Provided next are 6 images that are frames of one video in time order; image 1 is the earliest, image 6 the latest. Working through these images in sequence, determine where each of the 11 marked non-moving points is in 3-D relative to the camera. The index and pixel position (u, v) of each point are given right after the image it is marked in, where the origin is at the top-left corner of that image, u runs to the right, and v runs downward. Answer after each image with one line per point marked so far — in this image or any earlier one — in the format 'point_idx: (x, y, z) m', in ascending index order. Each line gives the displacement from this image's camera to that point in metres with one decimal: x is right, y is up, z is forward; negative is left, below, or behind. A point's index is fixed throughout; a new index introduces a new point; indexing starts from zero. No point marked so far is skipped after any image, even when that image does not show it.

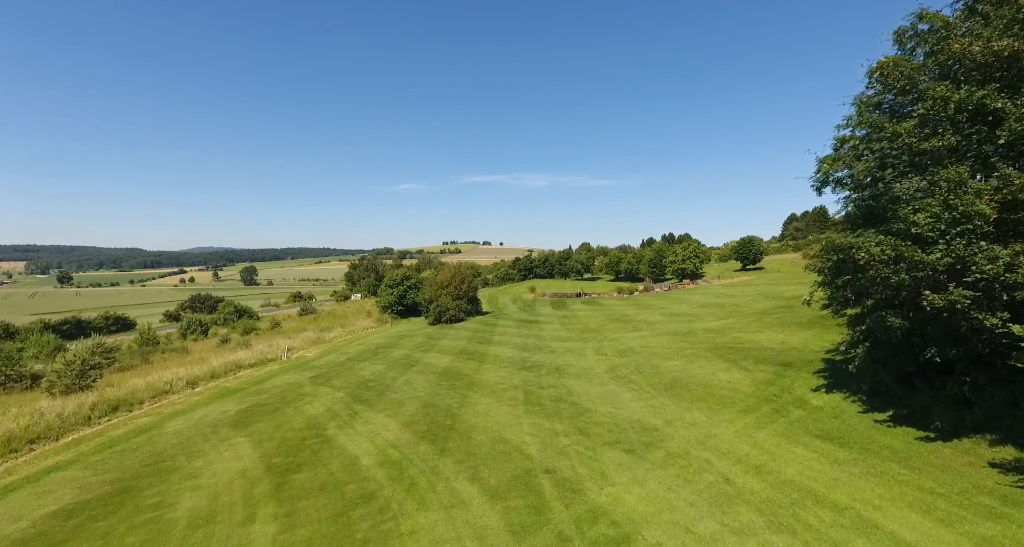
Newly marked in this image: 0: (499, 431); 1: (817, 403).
0: (-0.4, -5.3, +17.0) m
1: (+9.2, -3.9, +15.4) m
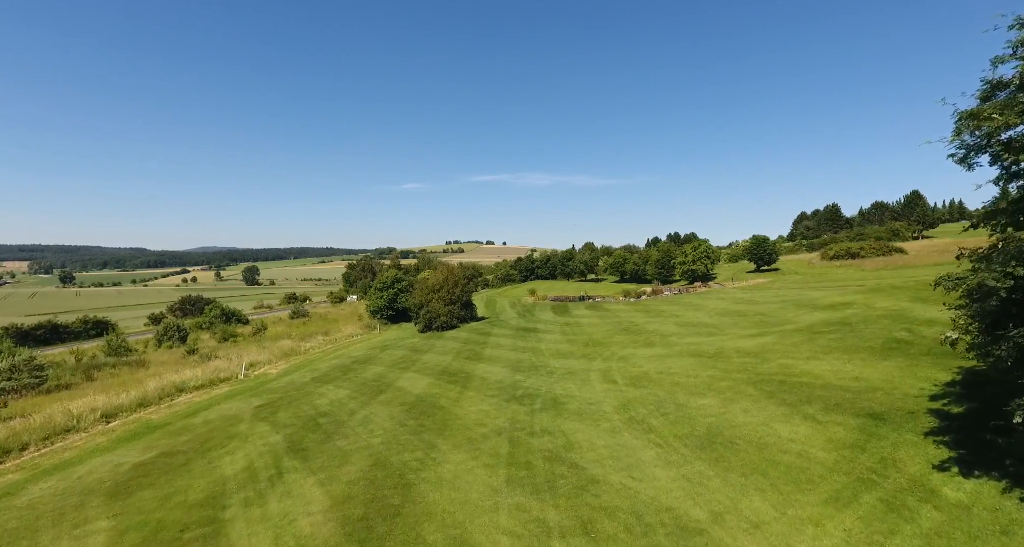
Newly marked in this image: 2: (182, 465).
0: (-1.1, -5.7, +11.5) m
1: (+8.5, -4.3, +9.9) m
2: (-11.1, -6.5, +17.3) m
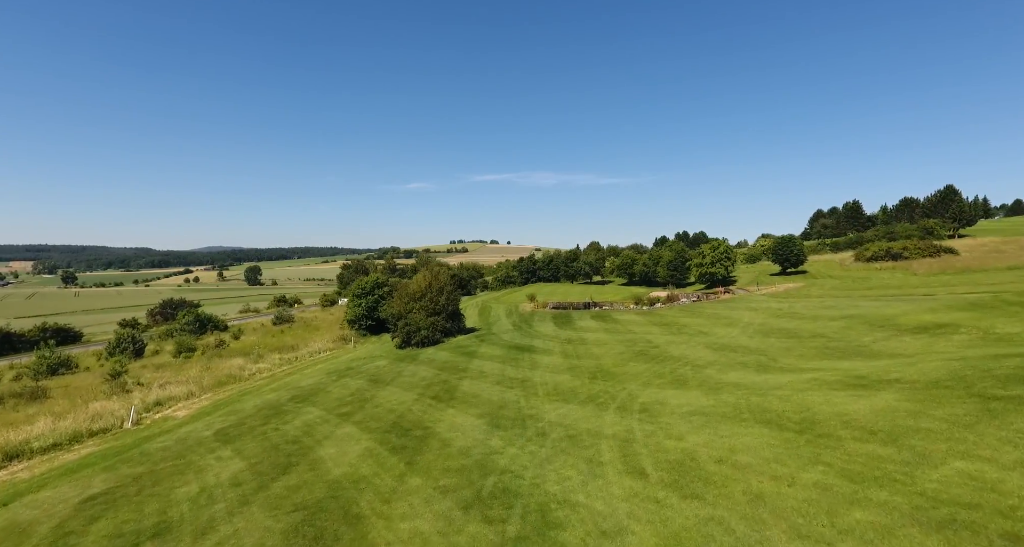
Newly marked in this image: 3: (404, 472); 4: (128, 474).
0: (-2.2, -6.3, +2.3) m
1: (+7.3, -4.9, +0.6) m
2: (-12.2, -7.1, +8.2) m
3: (-3.7, -6.7, +17.2) m
4: (-14.2, -7.4, +18.9) m
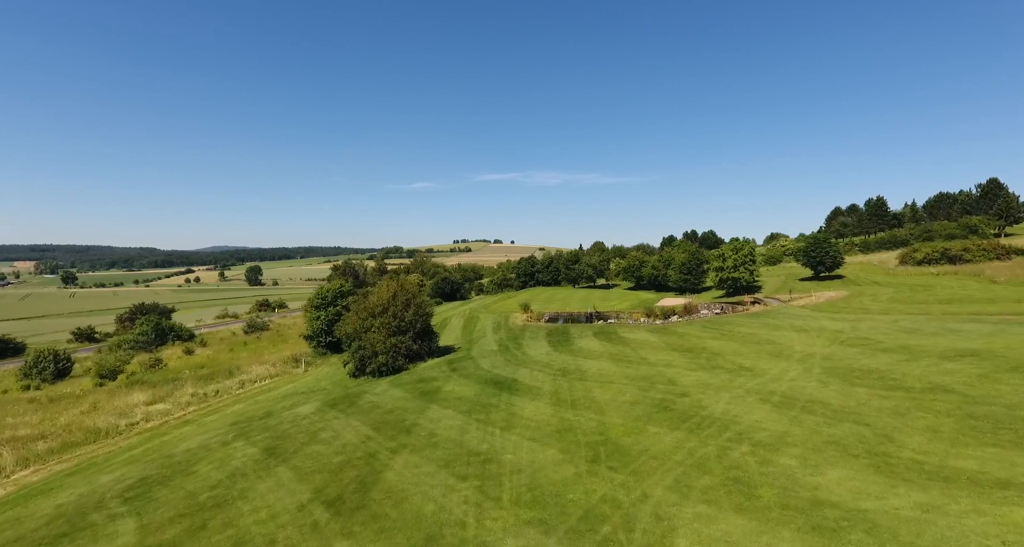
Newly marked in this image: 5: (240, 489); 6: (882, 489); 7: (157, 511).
0: (-4.1, -7.2, -8.7) m
1: (+5.4, -5.8, -10.5) m
2: (-14.1, -8.0, -2.8) m
3: (-5.5, -7.5, +6.2) m
4: (-16.0, -8.2, +8.0) m
5: (-10.1, -8.0, +19.0) m
6: (+10.1, -5.7, +14.0) m
7: (-12.2, -8.2, +17.7) m
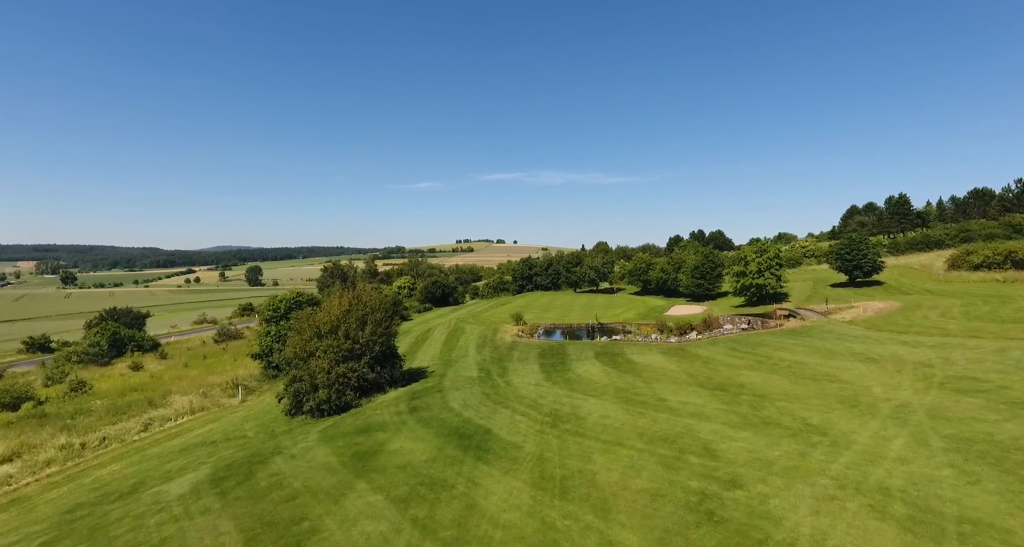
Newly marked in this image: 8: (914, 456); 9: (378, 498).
0: (-5.9, -7.9, -18.1) m
1: (+3.7, -6.5, -19.9) m
2: (-15.8, -8.7, -12.1) m
3: (-7.1, -8.2, -3.2) m
4: (-17.6, -8.9, -1.4) m
5: (-11.6, -8.7, +9.7) m
6: (+8.6, -6.4, +4.6) m
7: (-13.8, -8.9, +8.3) m
8: (+13.5, -6.0, +17.2) m
9: (-5.1, -8.3, +19.2) m
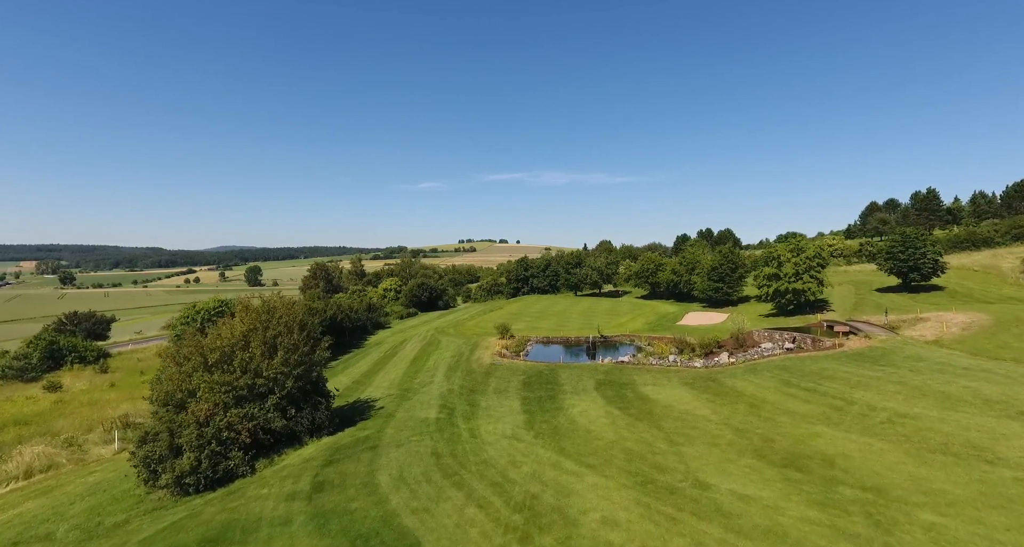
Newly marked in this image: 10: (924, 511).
0: (-7.9, -8.2, -29.0) m
1: (+1.6, -6.8, -30.9) m
2: (-17.8, -9.0, -23.0) m
3: (-9.1, -8.5, -14.1) m
4: (-19.5, -9.2, -12.2) m
5: (-13.5, -9.0, -1.2) m
6: (+6.6, -6.7, -6.5) m
7: (-15.7, -9.2, -2.5) m
8: (+11.6, -6.3, +6.2) m
9: (-6.9, -8.6, +8.2) m
10: (+11.6, -6.5, +14.5) m
